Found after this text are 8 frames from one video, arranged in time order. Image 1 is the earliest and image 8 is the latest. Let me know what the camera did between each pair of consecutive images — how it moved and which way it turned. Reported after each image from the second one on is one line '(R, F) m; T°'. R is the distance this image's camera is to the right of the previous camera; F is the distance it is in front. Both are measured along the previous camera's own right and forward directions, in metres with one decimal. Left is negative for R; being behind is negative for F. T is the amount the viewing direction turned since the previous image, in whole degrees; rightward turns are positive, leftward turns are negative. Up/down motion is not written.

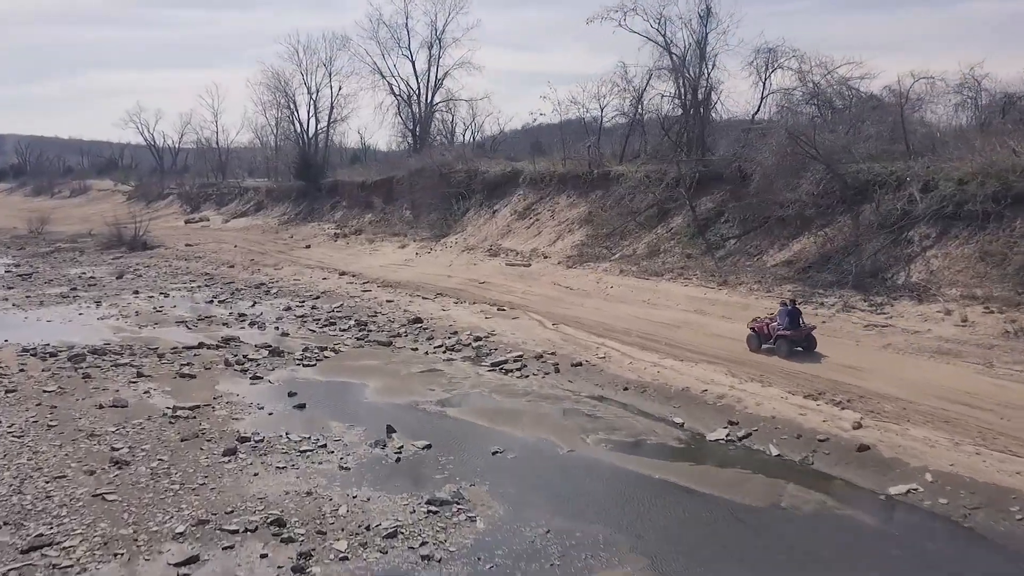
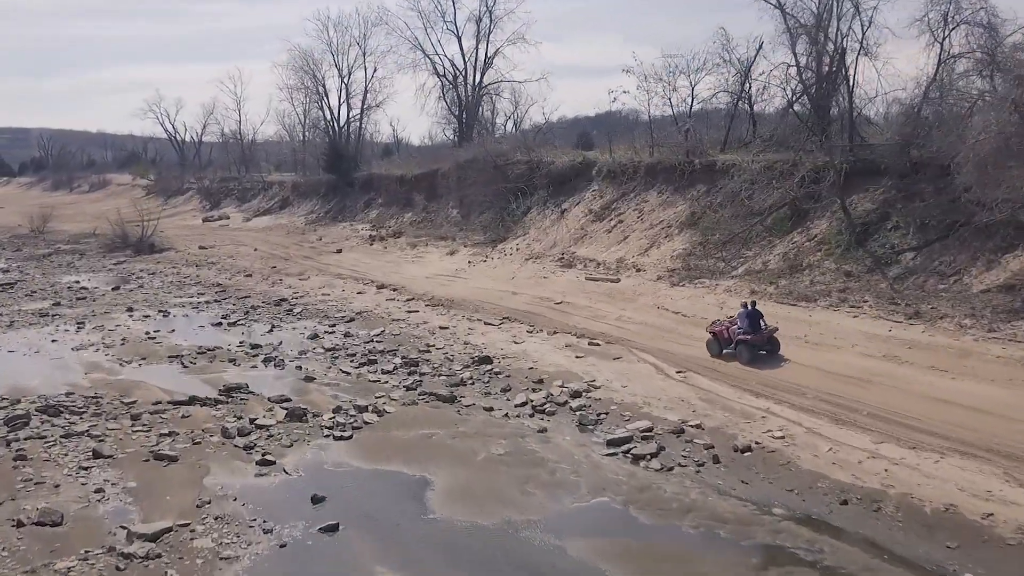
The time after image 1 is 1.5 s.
(-1.0, +4.3) m; -2°
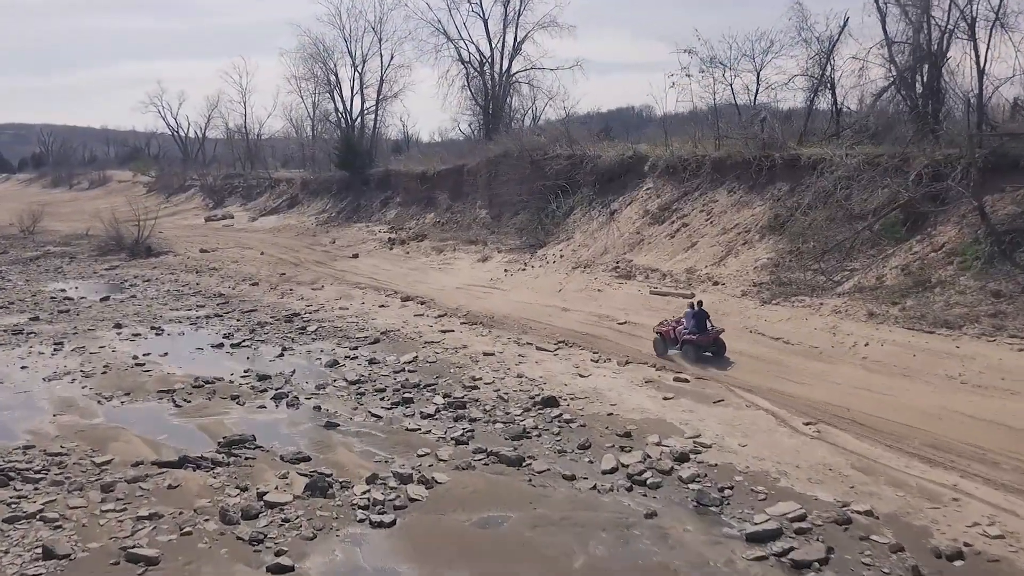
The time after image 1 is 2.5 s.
(-0.7, +2.5) m; 0°
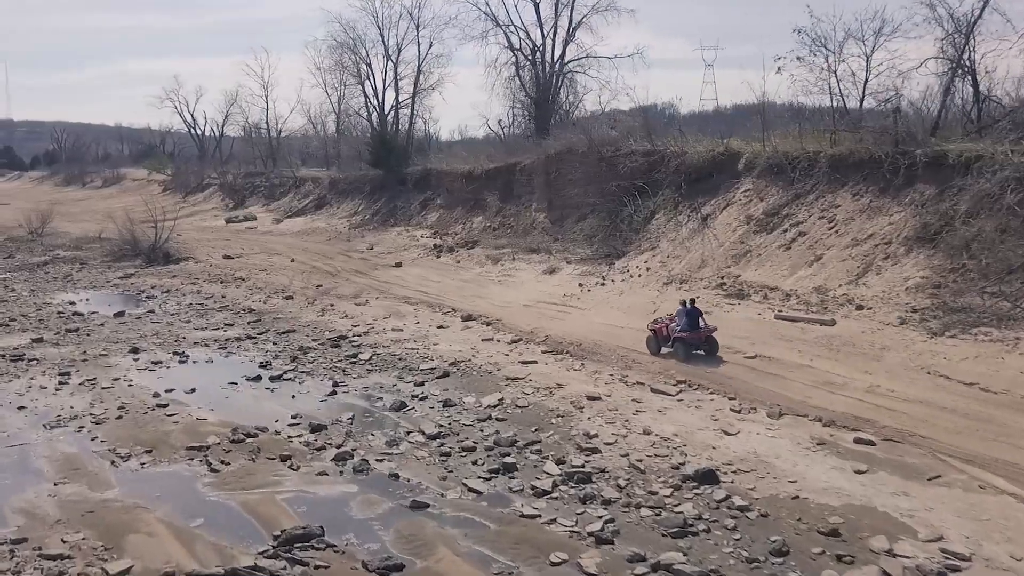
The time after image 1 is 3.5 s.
(-1.1, +2.4) m; -1°
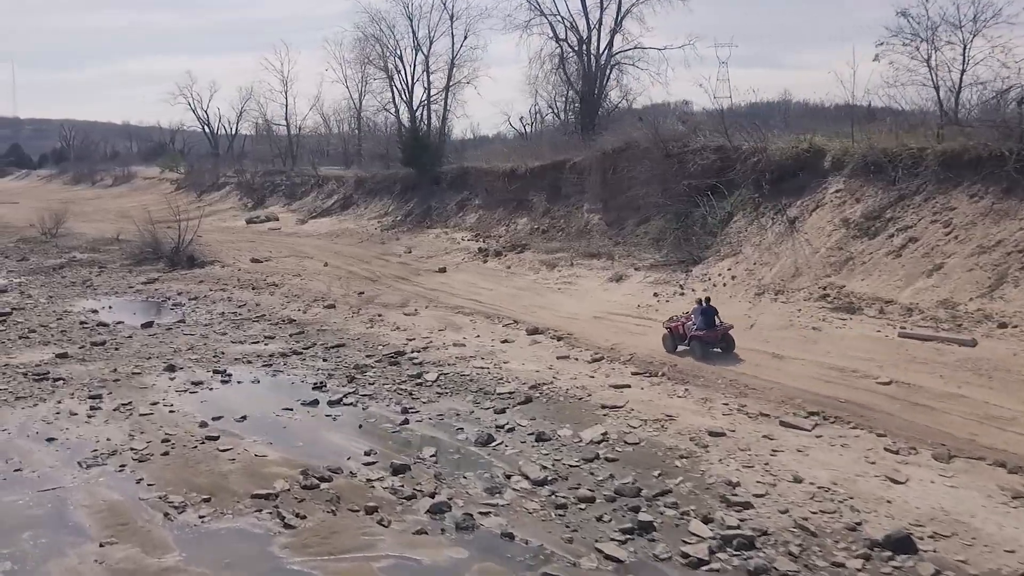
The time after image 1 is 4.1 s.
(-1.0, +1.4) m; 0°
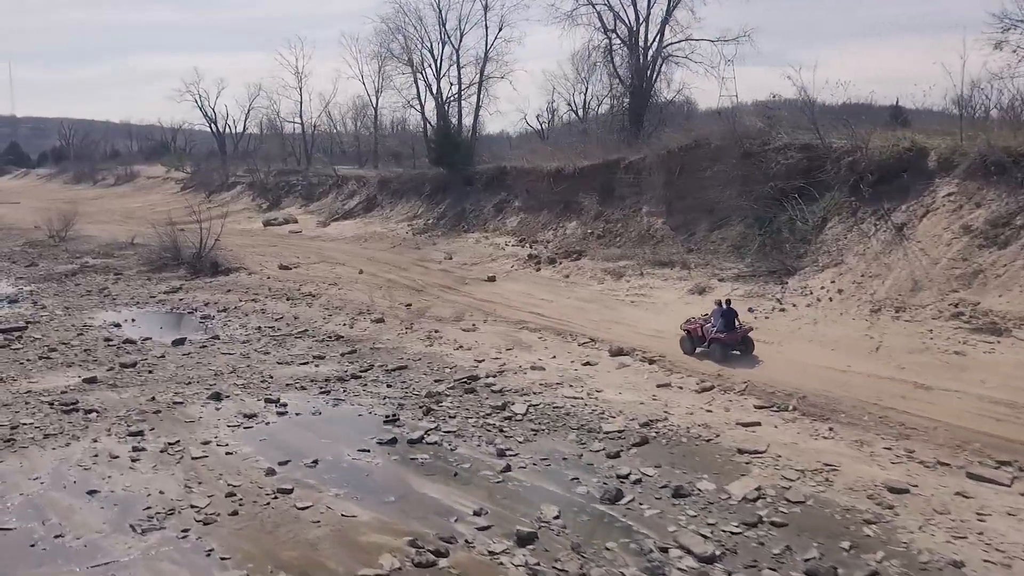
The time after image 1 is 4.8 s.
(-1.1, +1.4) m; 0°
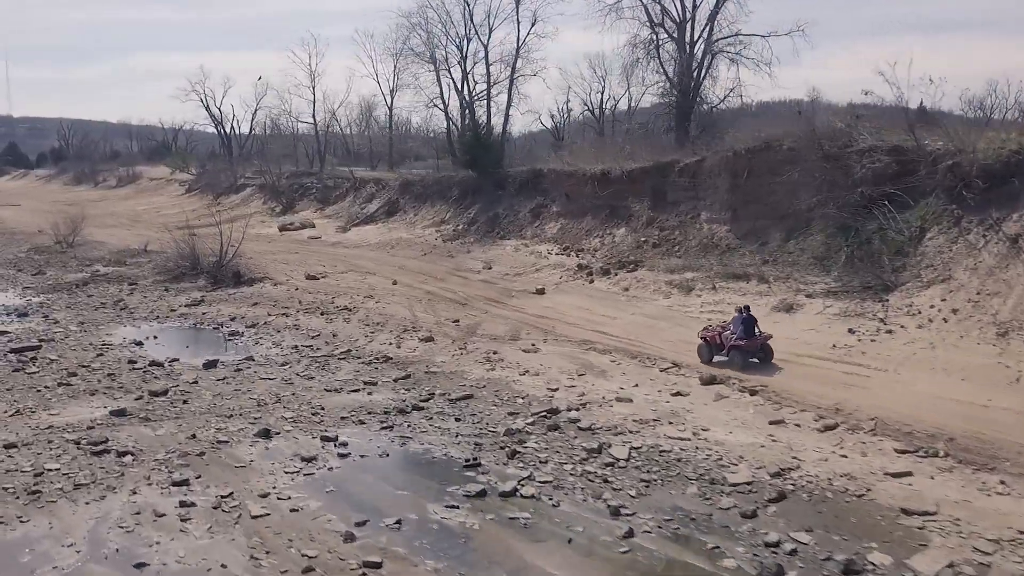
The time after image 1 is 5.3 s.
(-1.0, +1.3) m; 0°
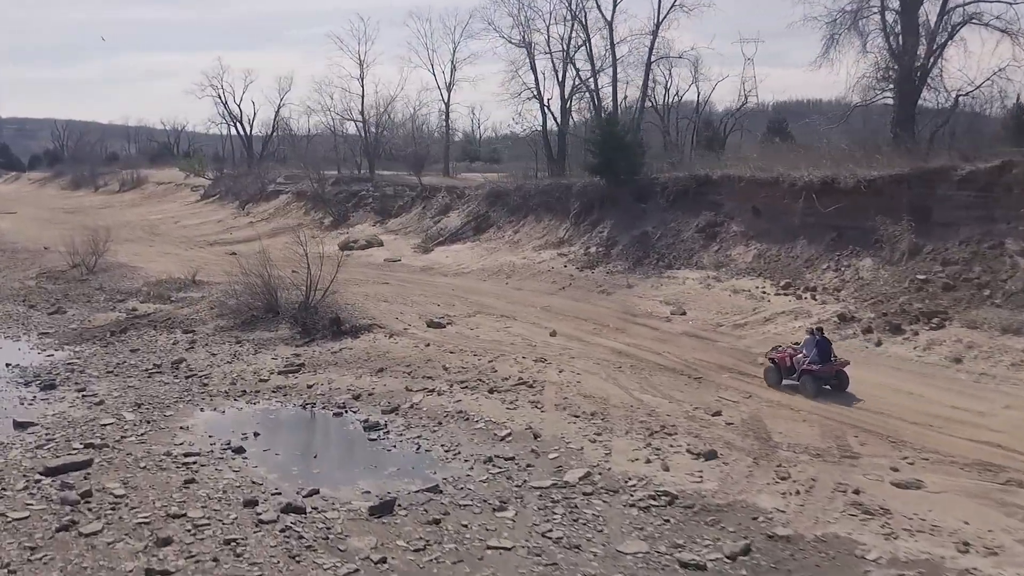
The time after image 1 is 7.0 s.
(-3.2, +4.9) m; +1°
